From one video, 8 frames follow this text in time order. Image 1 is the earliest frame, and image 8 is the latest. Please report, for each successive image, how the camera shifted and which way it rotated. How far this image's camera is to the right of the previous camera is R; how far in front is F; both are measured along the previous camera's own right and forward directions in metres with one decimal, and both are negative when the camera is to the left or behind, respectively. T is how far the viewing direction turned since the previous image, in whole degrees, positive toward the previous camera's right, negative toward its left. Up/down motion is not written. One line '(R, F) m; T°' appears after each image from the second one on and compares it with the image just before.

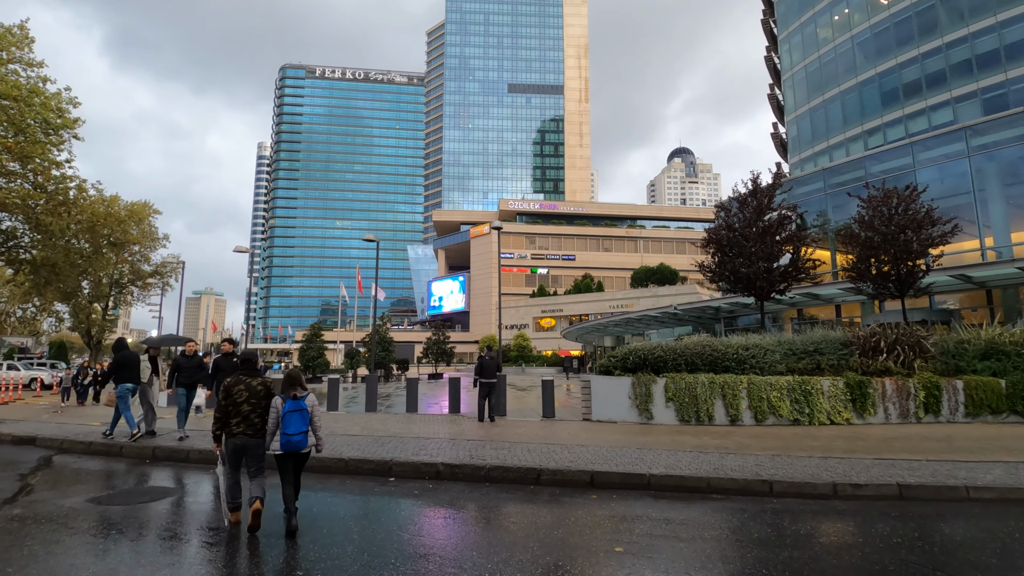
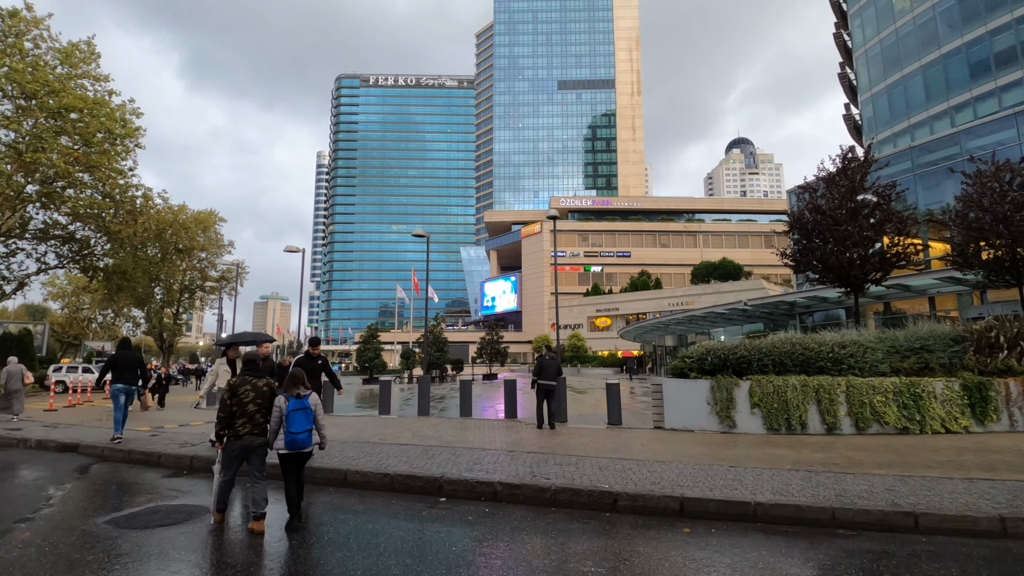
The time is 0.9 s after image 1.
(-0.1, +0.9) m; -5°
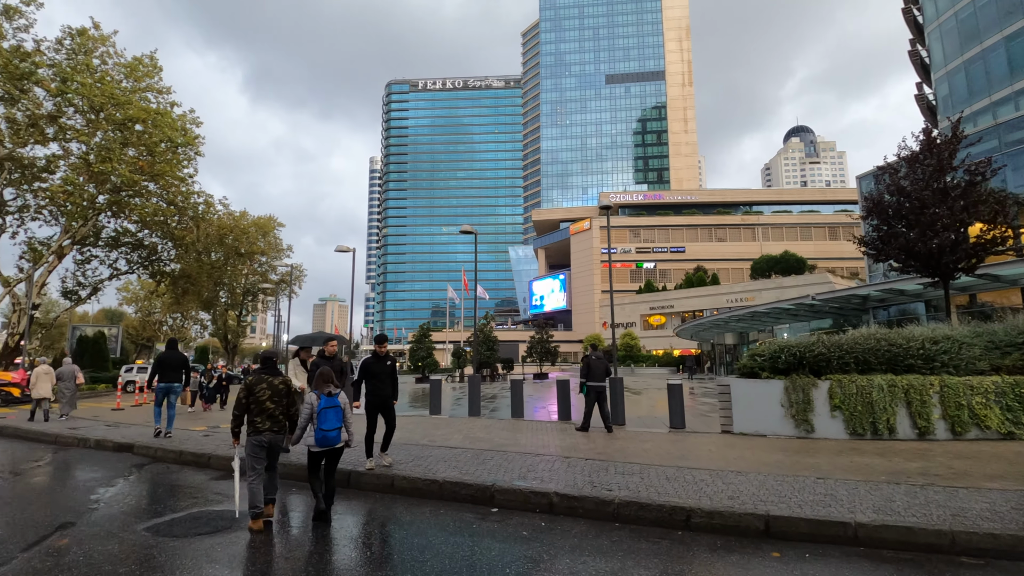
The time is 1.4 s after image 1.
(0.0, +0.4) m; -5°
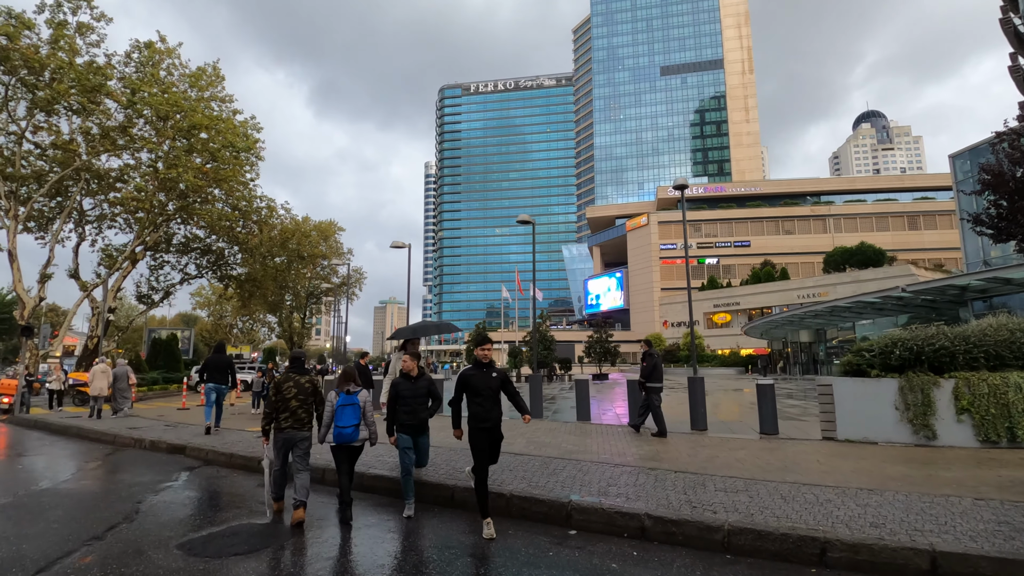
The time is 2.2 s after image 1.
(-0.1, +0.7) m; -5°
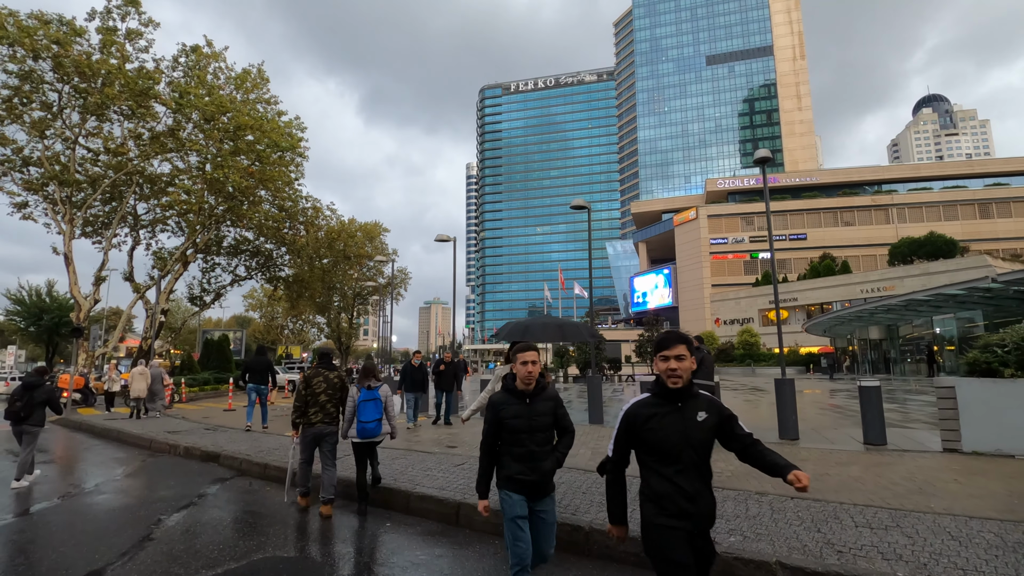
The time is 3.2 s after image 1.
(-0.2, +0.8) m; -4°
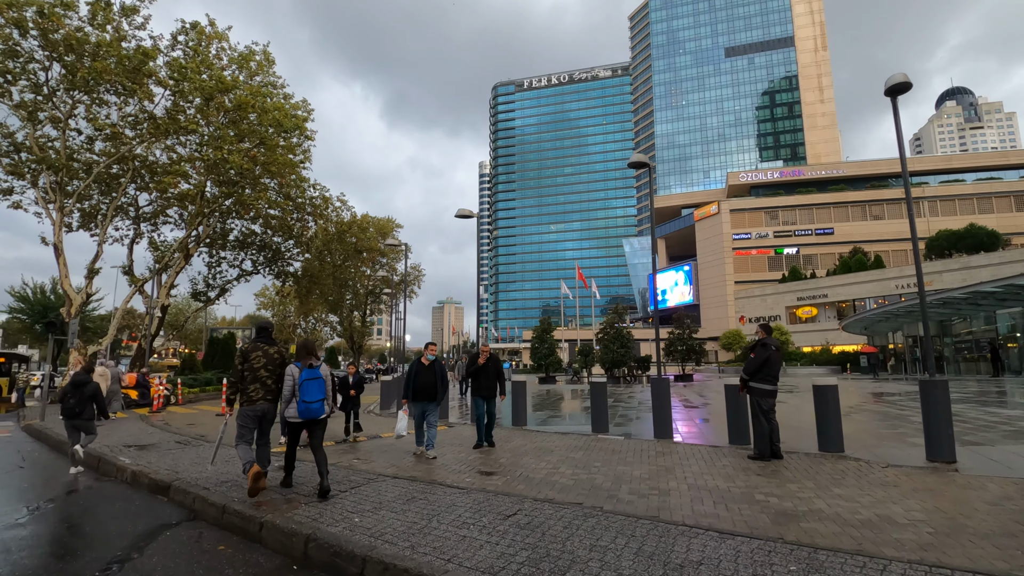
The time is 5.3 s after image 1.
(-0.4, +1.7) m; -1°
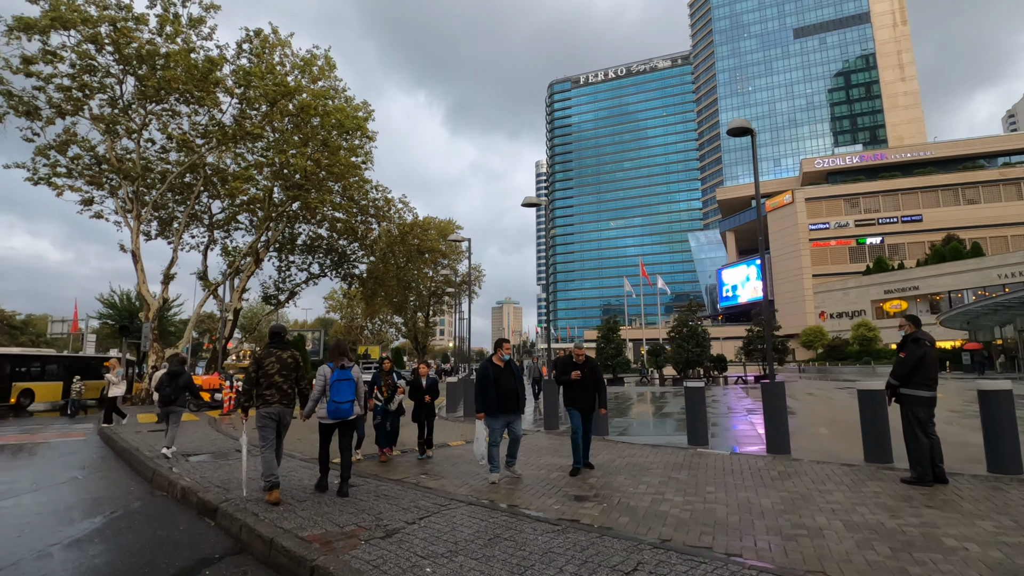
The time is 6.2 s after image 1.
(-0.2, +0.8) m; -6°
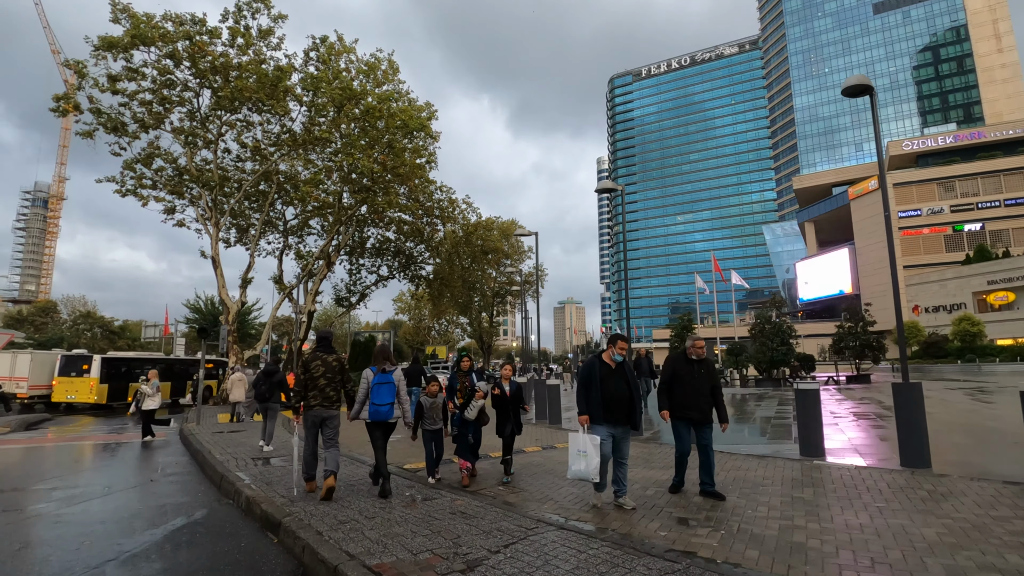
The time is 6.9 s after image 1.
(-0.2, +0.5) m; -6°
